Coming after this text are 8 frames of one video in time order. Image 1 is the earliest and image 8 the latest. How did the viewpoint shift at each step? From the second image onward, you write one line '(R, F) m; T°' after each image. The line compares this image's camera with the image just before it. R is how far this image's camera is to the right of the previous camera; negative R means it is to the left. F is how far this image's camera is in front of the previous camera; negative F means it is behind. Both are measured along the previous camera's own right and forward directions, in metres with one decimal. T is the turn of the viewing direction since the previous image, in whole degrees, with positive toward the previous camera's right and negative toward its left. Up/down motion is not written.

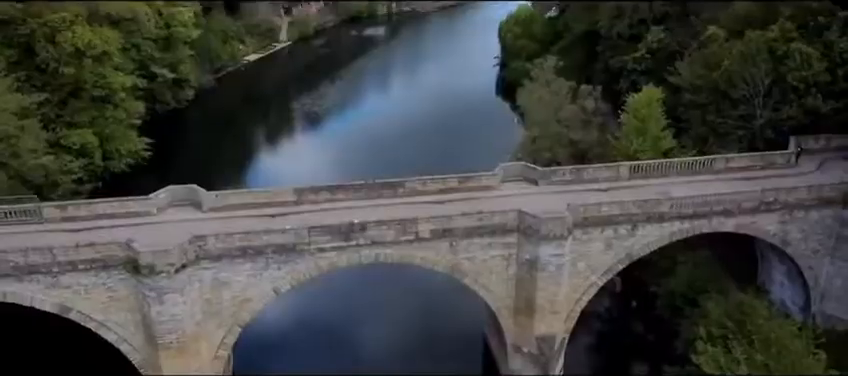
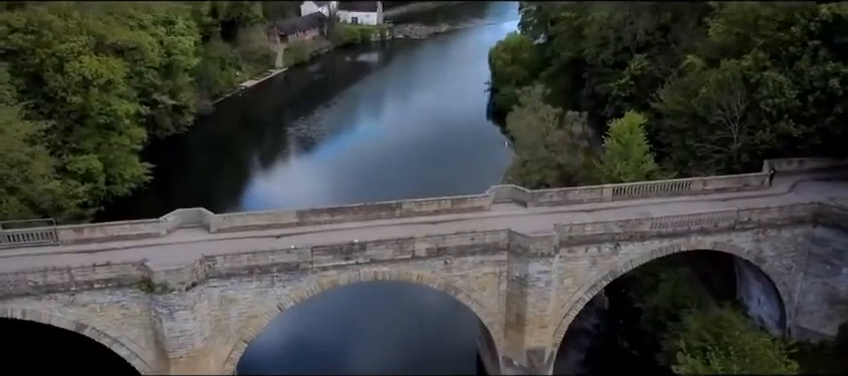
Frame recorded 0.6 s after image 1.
(-0.1, -0.8) m; +1°
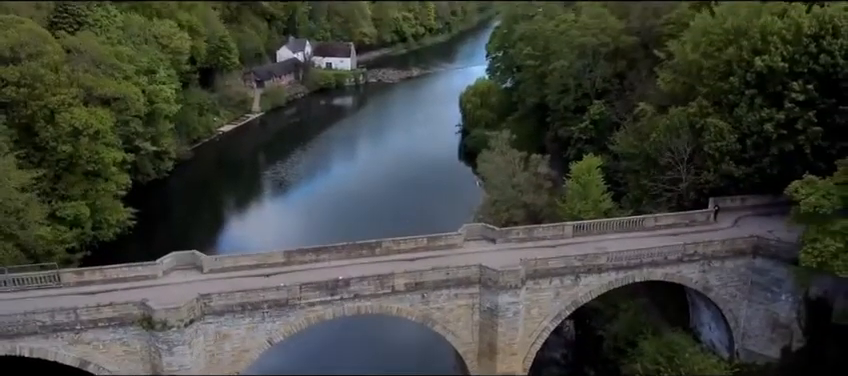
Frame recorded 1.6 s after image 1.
(-0.1, -1.3) m; +2°
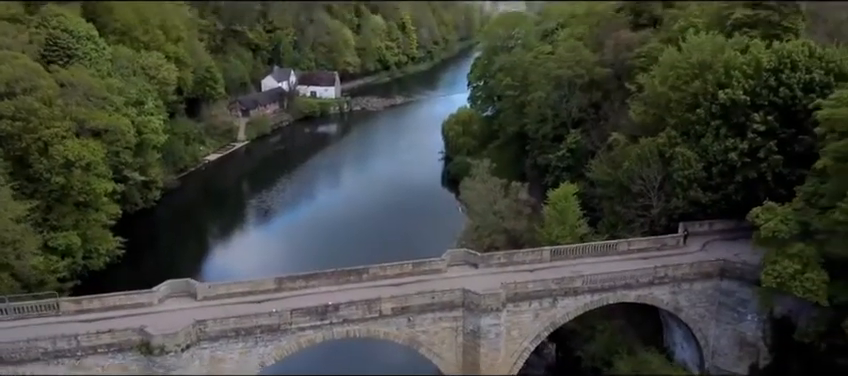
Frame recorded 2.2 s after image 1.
(0.0, -0.8) m; +1°
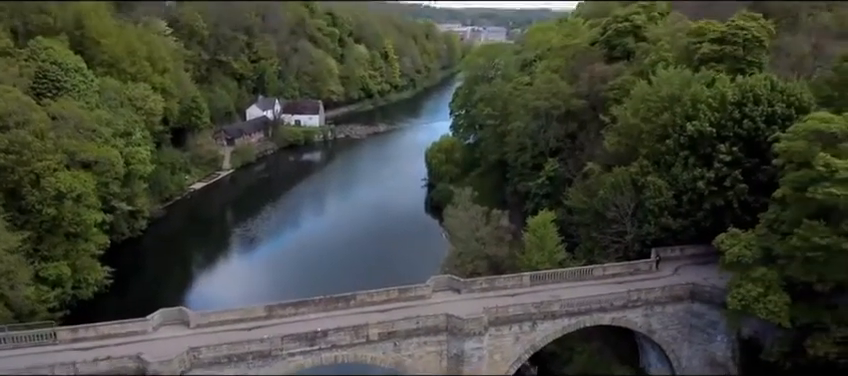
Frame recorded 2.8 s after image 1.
(0.0, -0.8) m; +1°
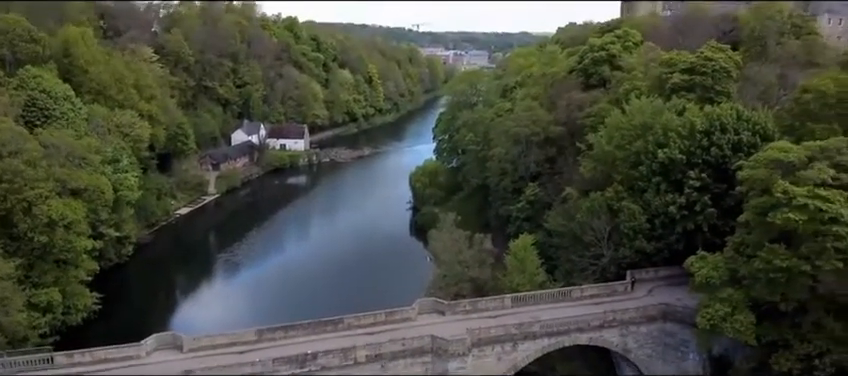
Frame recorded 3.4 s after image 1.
(0.0, -0.8) m; +1°
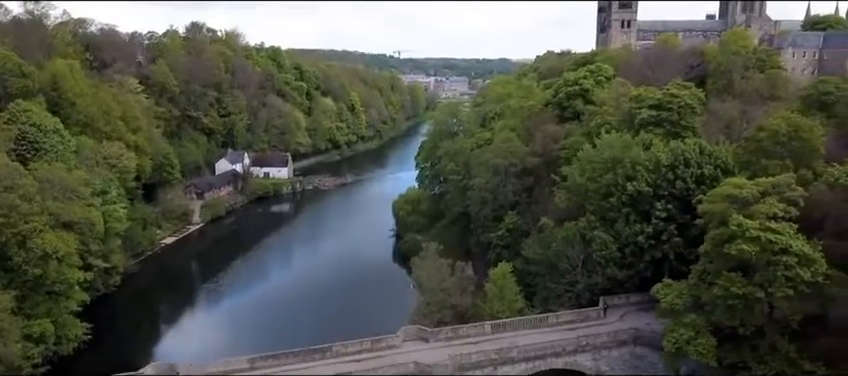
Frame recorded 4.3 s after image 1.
(-0.1, -1.1) m; +2°
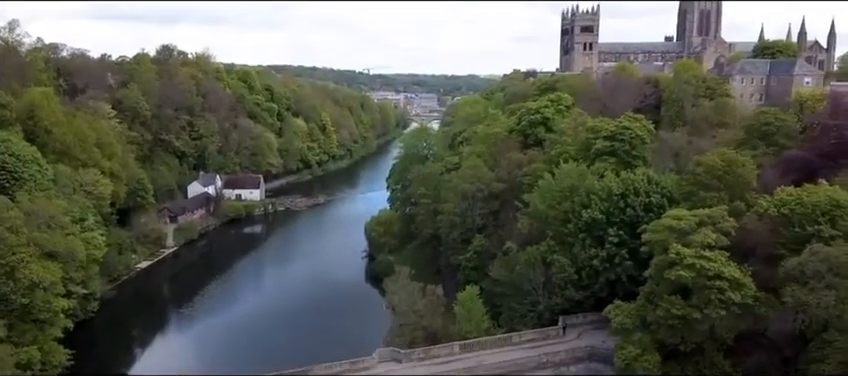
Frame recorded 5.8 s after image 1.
(-0.1, -1.7) m; +3°
